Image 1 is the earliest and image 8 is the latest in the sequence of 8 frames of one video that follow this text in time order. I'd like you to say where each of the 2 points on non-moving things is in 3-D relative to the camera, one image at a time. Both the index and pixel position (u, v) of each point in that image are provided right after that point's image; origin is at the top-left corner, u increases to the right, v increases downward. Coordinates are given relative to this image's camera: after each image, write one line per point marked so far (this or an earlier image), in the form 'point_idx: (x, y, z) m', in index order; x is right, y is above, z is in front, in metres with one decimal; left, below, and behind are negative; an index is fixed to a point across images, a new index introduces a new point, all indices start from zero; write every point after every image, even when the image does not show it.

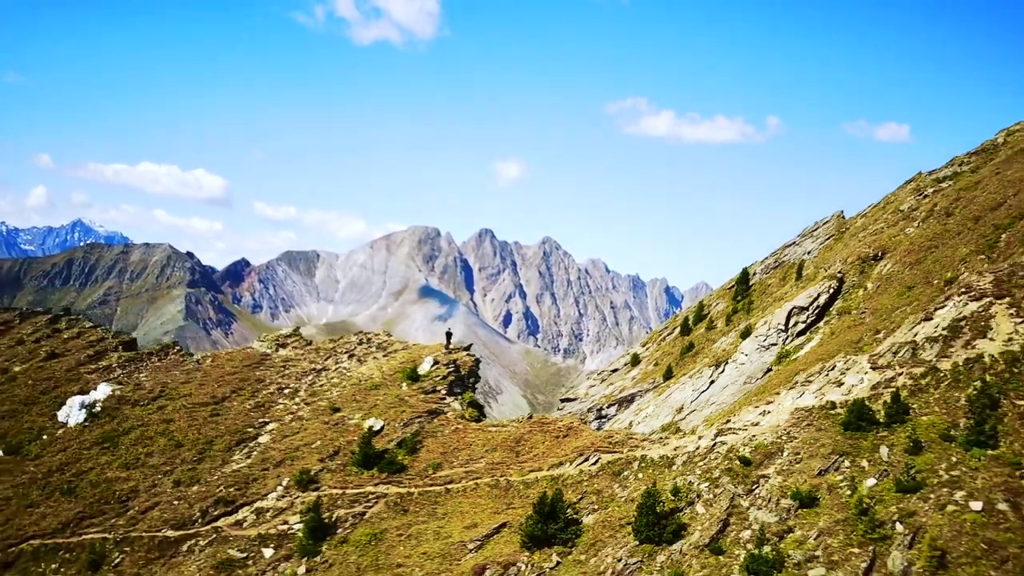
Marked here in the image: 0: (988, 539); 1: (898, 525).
0: (+15.5, -8.0, +19.4) m
1: (+13.3, -8.1, +20.9) m
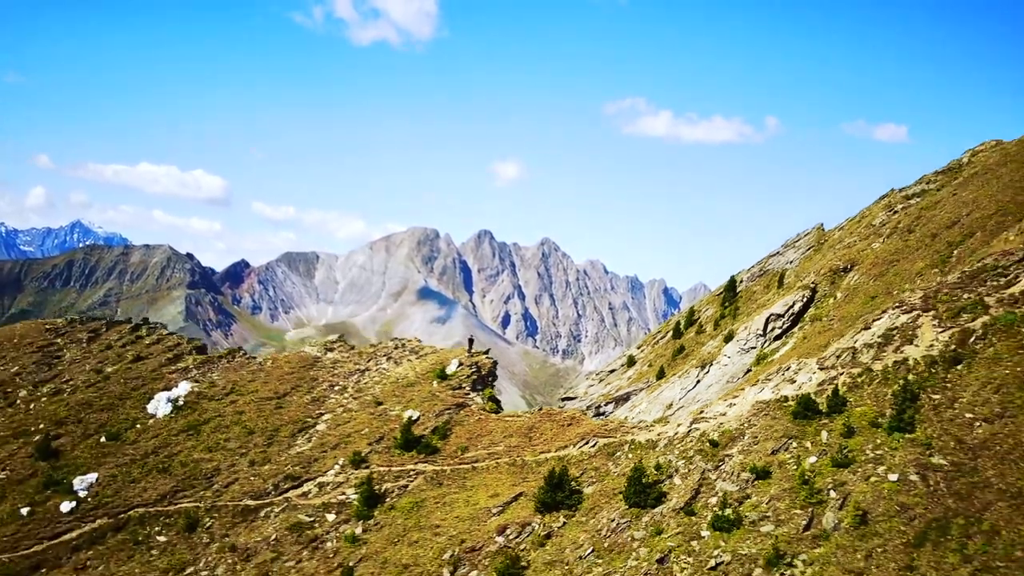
0: (+16.2, -8.8, +24.6) m
1: (+13.9, -8.9, +26.0) m
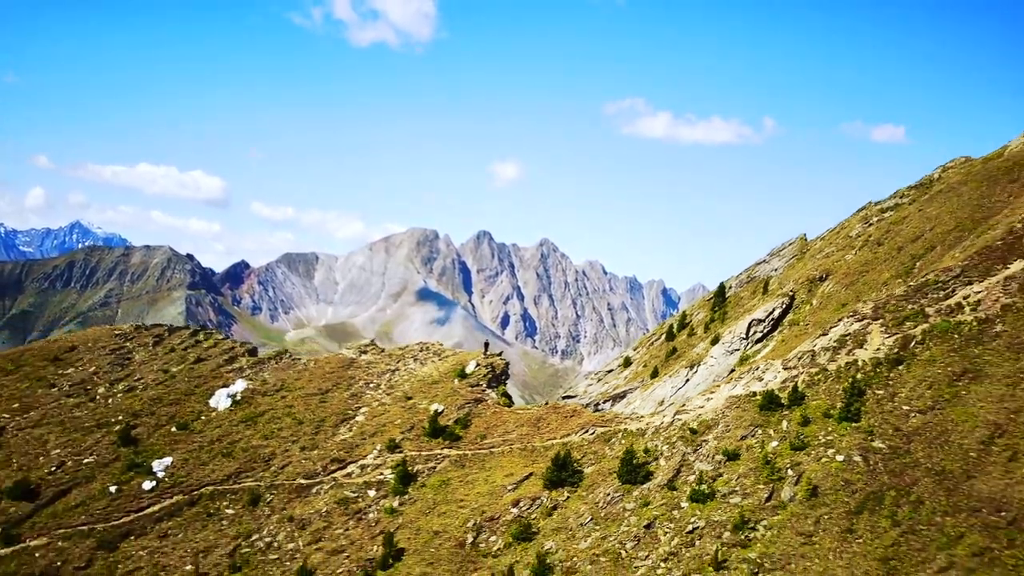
0: (+16.8, -9.4, +29.6) m
1: (+14.6, -9.5, +31.1) m
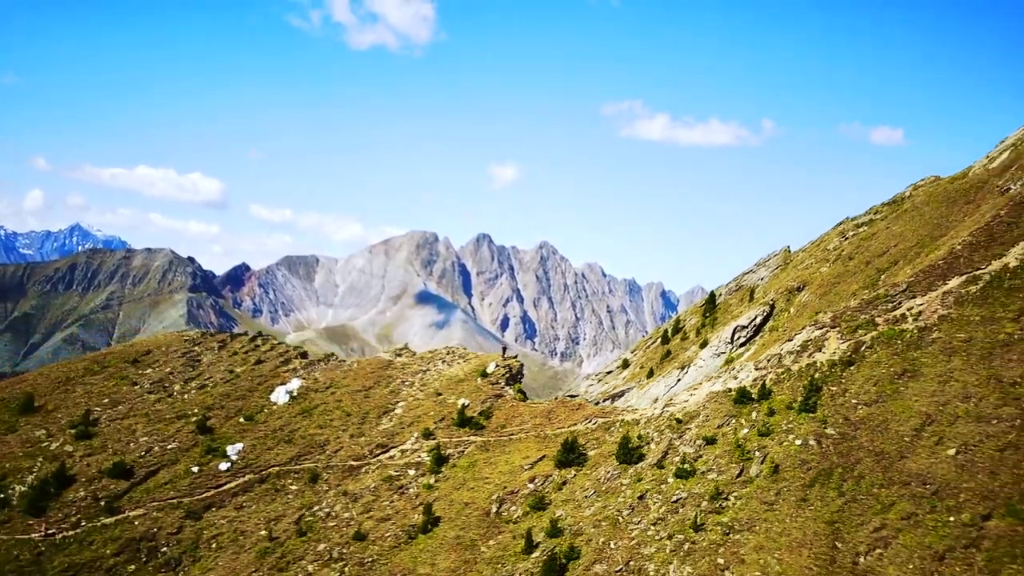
0: (+17.8, -10.3, +36.0) m
1: (+15.6, -10.4, +37.4) m
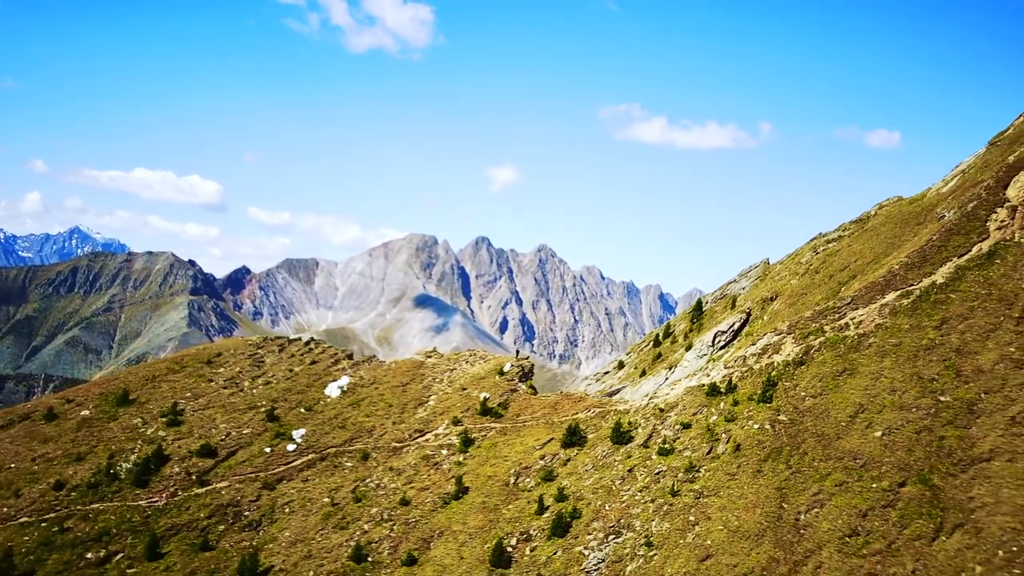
0: (+18.9, -11.4, +44.7) m
1: (+16.7, -11.6, +46.1) m
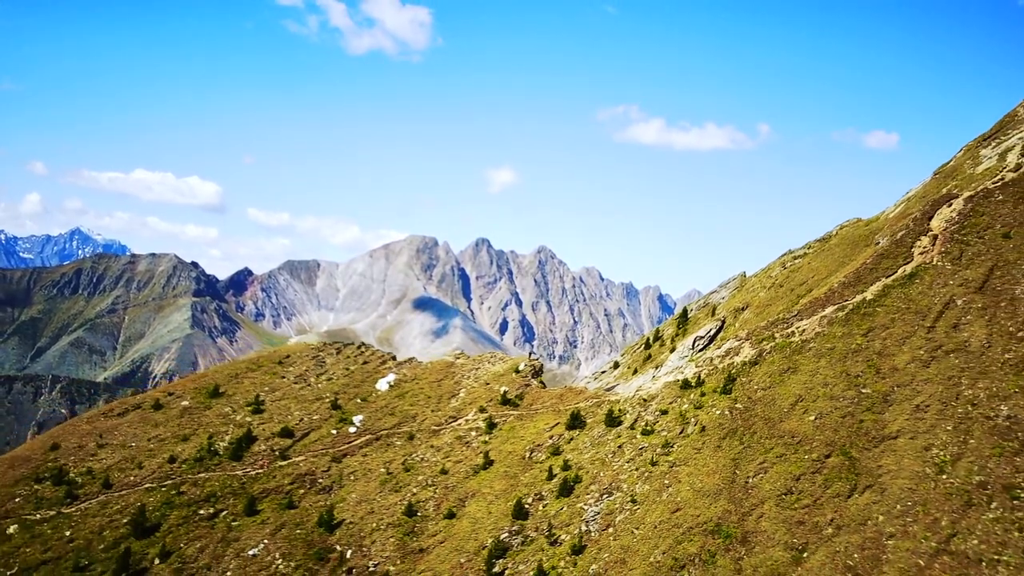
0: (+20.4, -13.0, +57.1) m
1: (+18.2, -13.1, +58.5) m
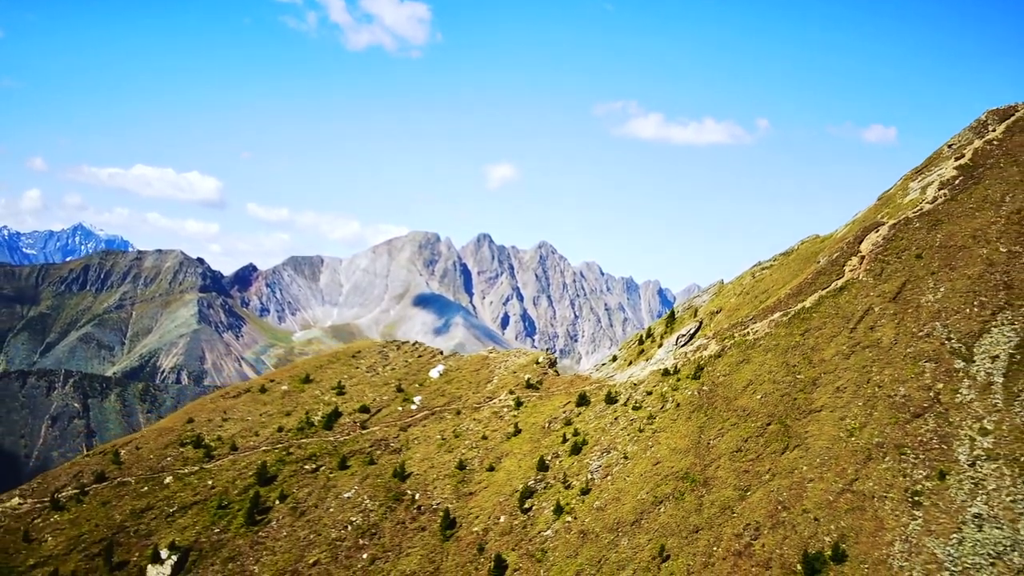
0: (+23.4, -14.6, +76.1) m
1: (+21.2, -14.7, +77.5) m
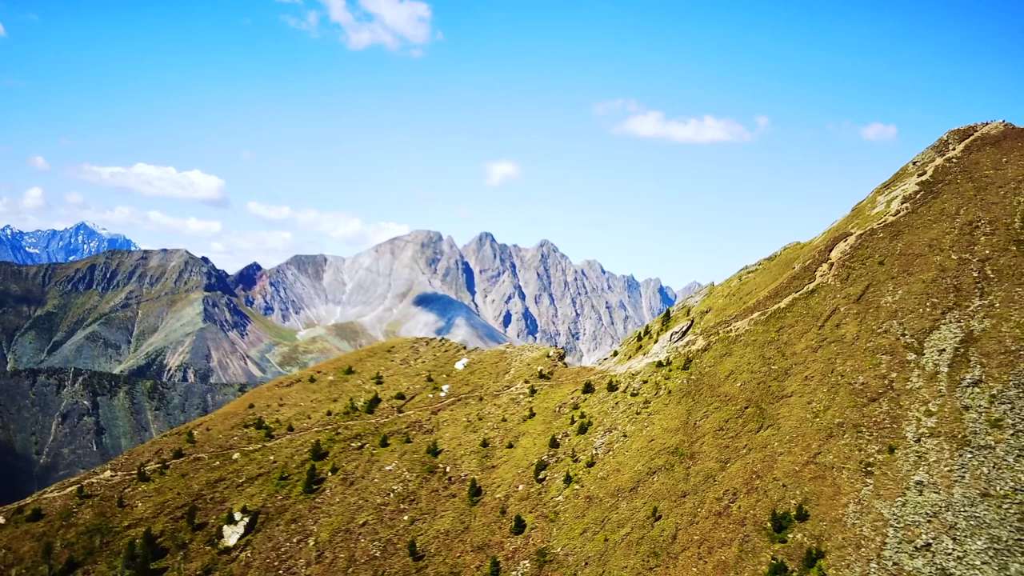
0: (+25.8, -15.1, +88.8) m
1: (+23.5, -15.2, +90.2) m
